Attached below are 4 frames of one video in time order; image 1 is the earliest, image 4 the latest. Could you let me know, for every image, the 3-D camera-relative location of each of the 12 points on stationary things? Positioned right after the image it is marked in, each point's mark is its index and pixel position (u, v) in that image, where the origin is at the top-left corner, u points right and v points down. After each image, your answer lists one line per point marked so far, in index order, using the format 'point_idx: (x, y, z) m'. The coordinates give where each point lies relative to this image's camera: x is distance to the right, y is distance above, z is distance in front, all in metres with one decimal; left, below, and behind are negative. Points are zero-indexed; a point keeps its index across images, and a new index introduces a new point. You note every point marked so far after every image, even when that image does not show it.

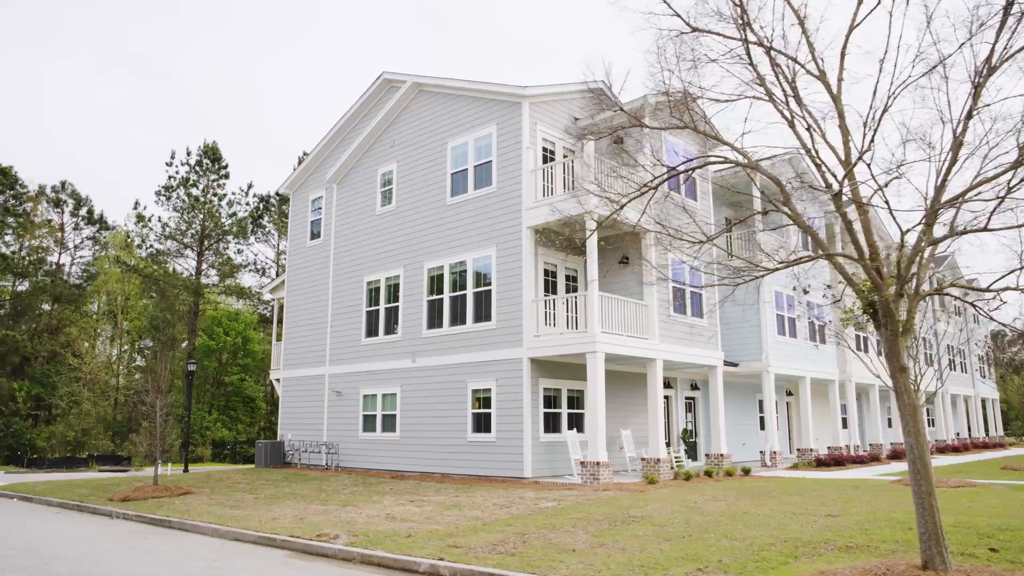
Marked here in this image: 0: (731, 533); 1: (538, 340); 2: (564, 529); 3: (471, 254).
0: (+2.8, -3.0, +9.3) m
1: (+0.6, -1.2, +17.5) m
2: (+0.7, -3.3, +10.1) m
3: (-1.0, +0.9, +19.4) m
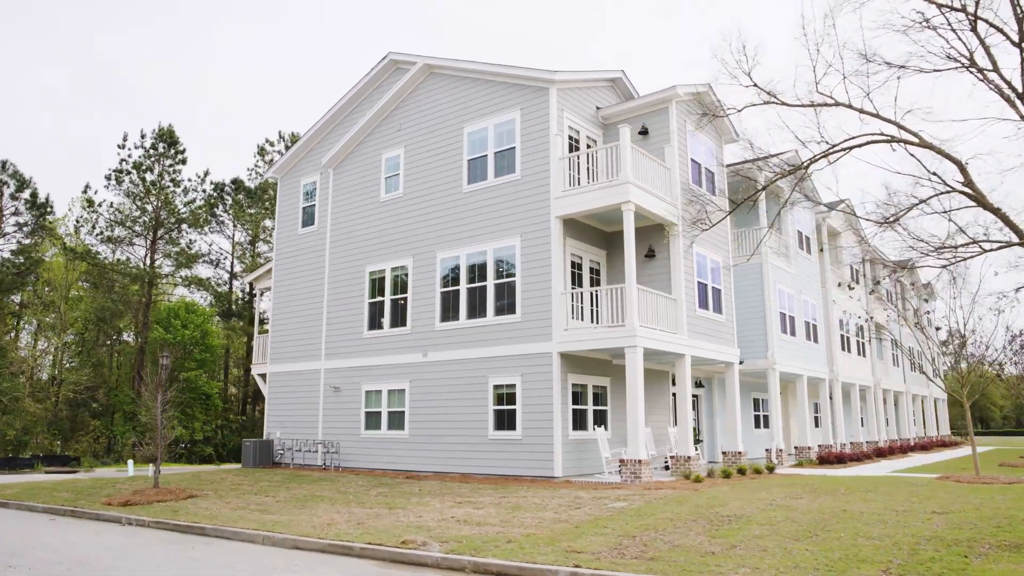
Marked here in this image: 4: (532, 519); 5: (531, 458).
0: (+4.1, -2.9, +8.9) m
1: (+1.3, -1.1, +16.9) m
2: (+2.0, -3.1, +9.5) m
3: (-0.5, +1.1, +18.6) m
4: (+0.3, -3.4, +10.9) m
5: (+0.4, -3.8, +16.9) m
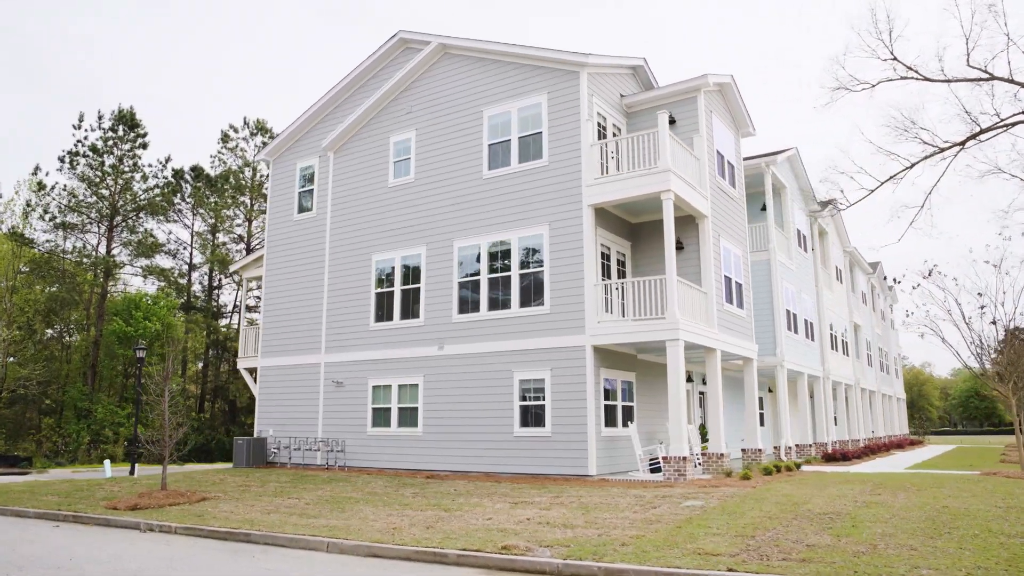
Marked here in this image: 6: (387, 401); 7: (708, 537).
0: (+5.4, -2.7, +8.5) m
1: (+2.0, -0.9, +16.2) m
2: (+3.3, -2.9, +8.9) m
3: (+0.1, +1.4, +17.8) m
4: (+1.4, -3.1, +10.2) m
5: (+1.1, -3.6, +16.2) m
6: (-3.2, -2.9, +19.3) m
7: (+2.3, -2.9, +8.7) m
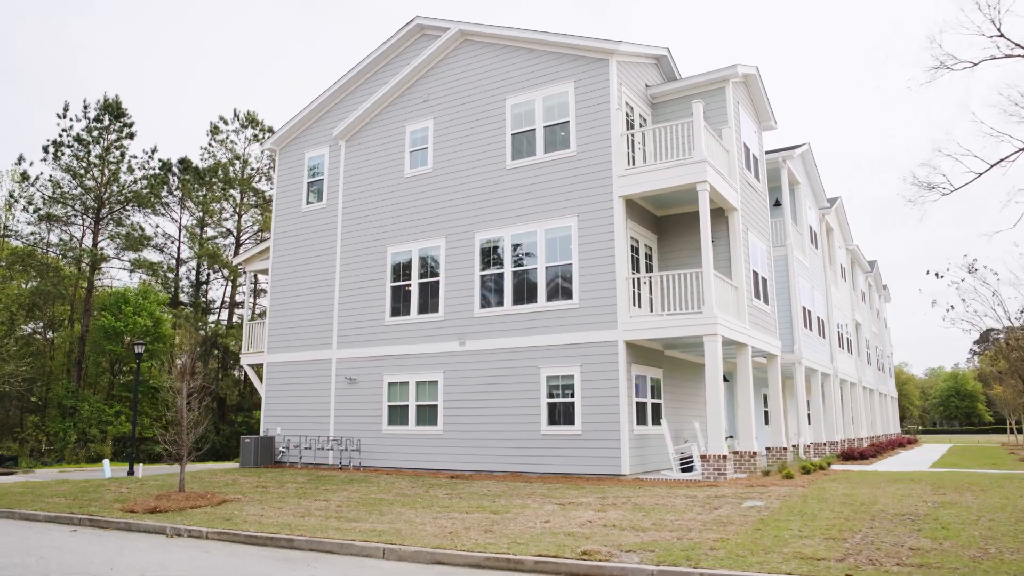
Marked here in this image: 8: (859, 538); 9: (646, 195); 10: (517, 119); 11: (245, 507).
0: (+6.3, -2.6, +8.1) m
1: (+2.6, -0.7, +15.7) m
2: (+4.1, -2.8, +8.5) m
3: (+0.7, +1.5, +17.2) m
4: (+2.2, -3.0, +9.7) m
5: (+1.7, -3.5, +15.7) m
6: (-2.7, -2.7, +18.6) m
7: (+3.1, -2.8, +8.3) m
8: (+3.8, -2.8, +8.3) m
9: (+2.9, +2.1, +16.3) m
10: (+0.1, +4.1, +18.1) m
11: (-4.6, -3.8, +12.9) m
